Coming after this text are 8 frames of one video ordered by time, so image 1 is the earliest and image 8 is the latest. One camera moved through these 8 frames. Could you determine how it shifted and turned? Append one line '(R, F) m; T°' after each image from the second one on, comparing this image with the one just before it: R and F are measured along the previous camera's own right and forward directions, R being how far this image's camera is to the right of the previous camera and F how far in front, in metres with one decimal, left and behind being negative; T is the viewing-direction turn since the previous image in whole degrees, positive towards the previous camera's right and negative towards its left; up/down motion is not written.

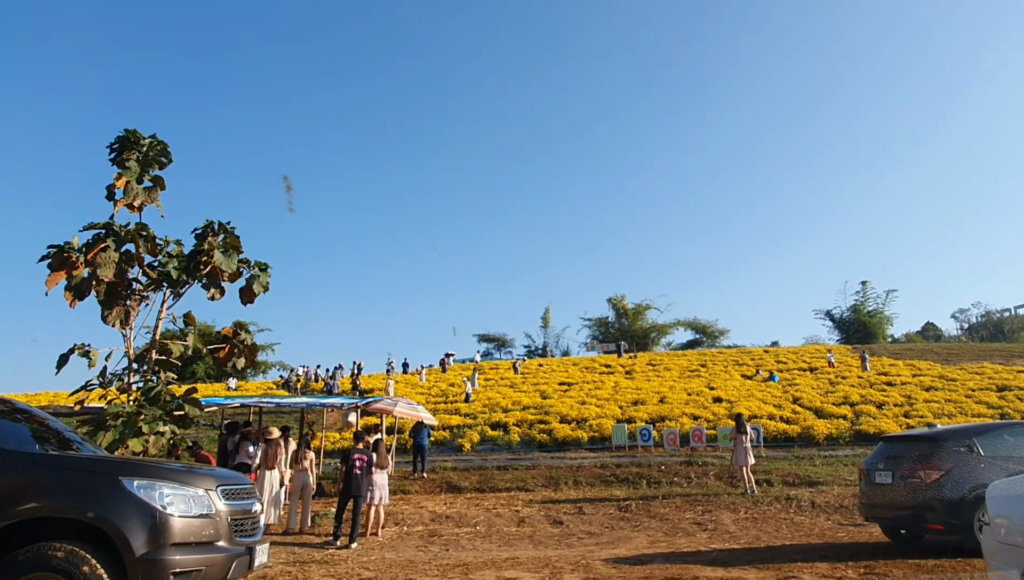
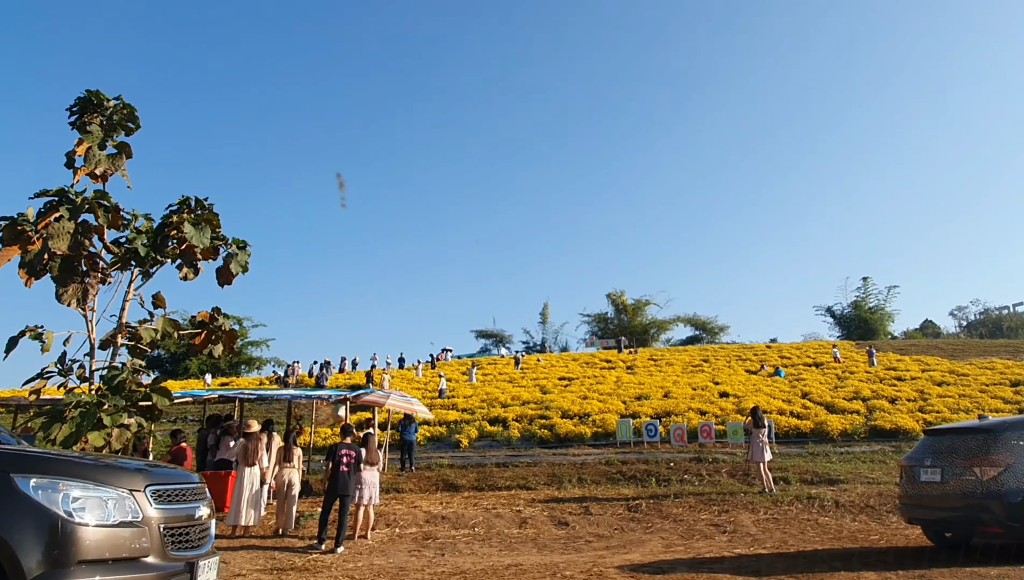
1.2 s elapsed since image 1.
(-0.1, +1.0) m; 0°
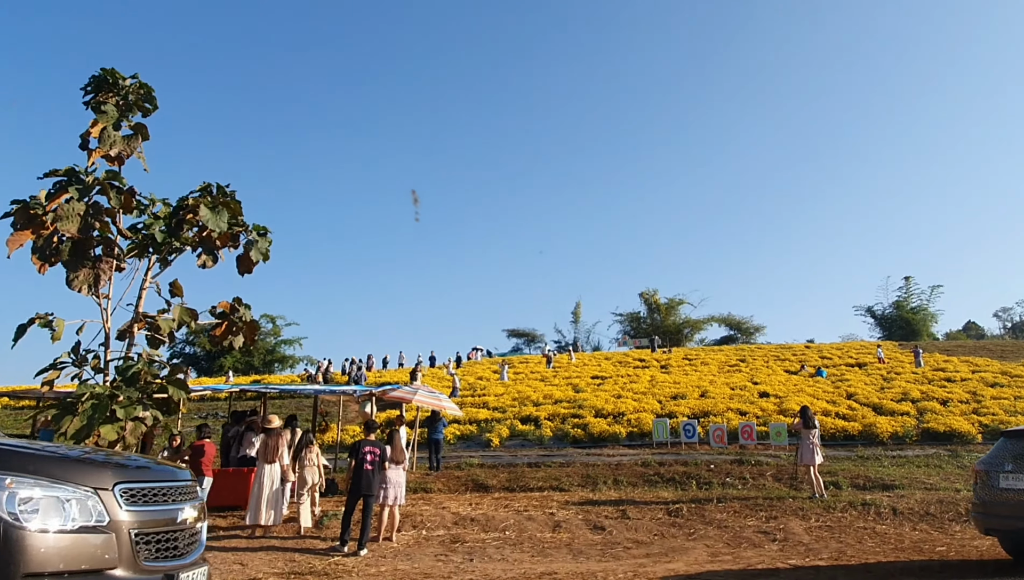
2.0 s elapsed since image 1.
(0.0, +0.6) m; -2°
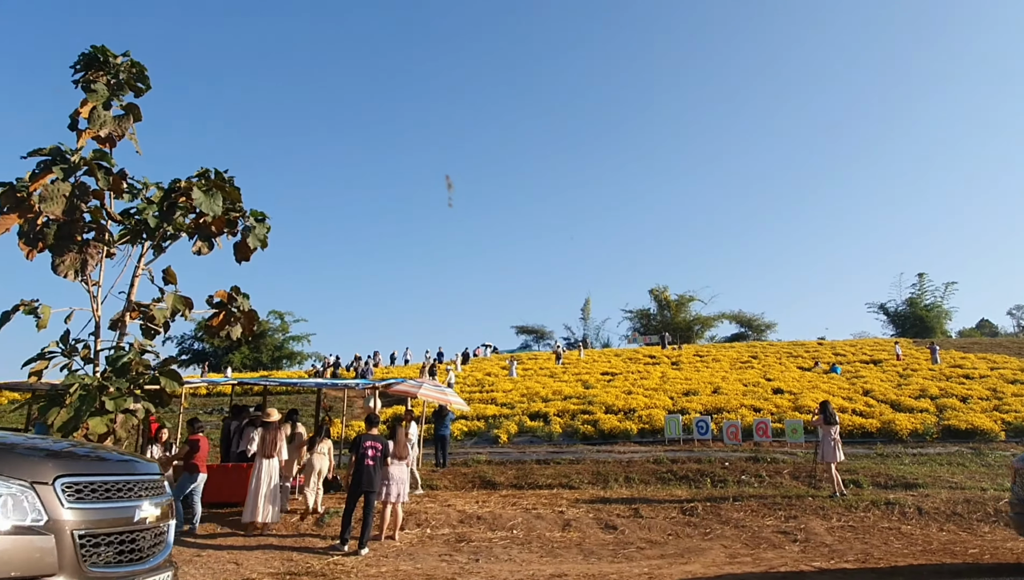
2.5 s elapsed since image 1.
(0.0, +0.4) m; -1°
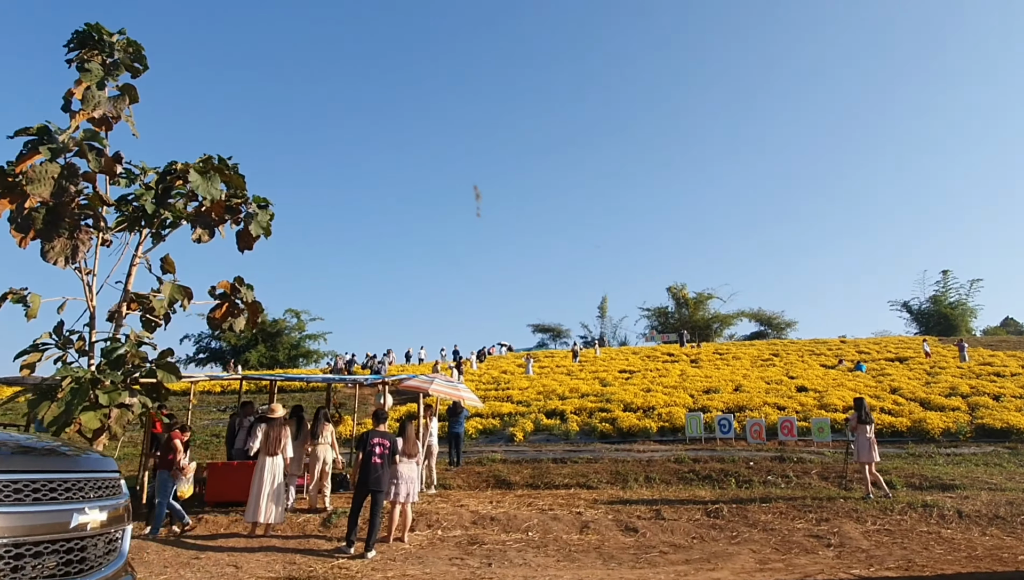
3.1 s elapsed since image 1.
(0.0, +0.5) m; -1°
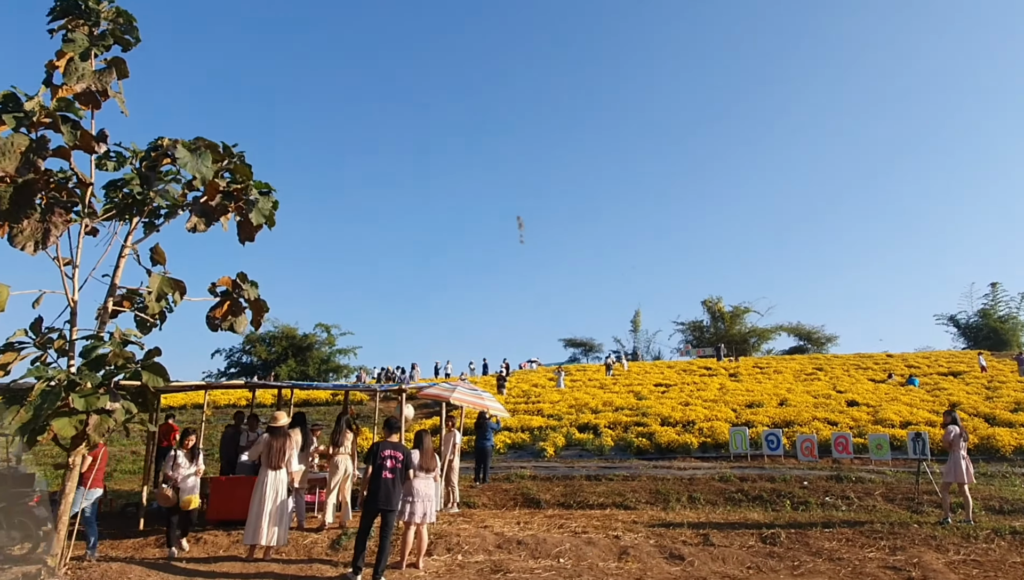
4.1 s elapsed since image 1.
(0.0, +1.0) m; -3°
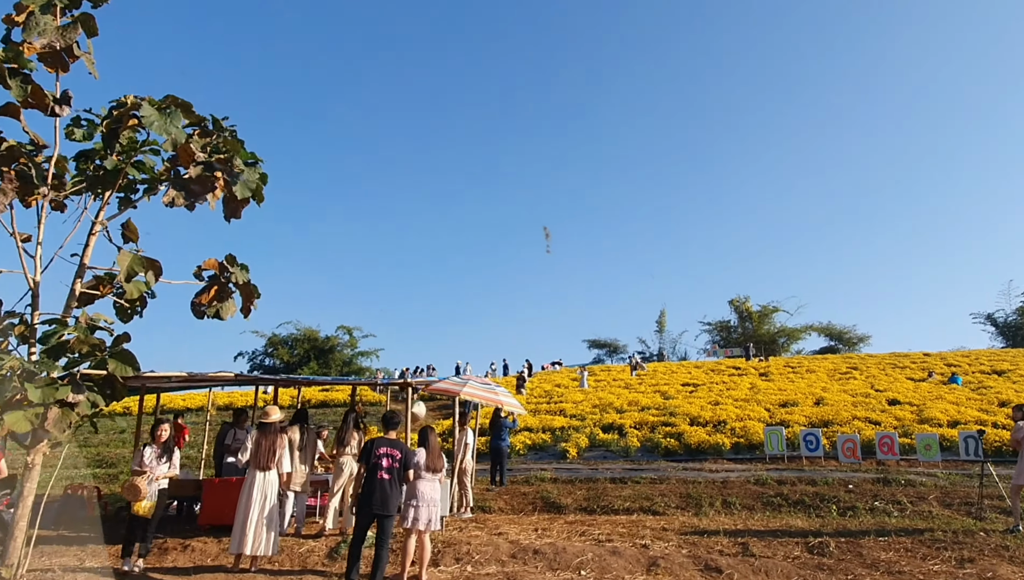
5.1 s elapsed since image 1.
(+0.1, +0.9) m; -2°
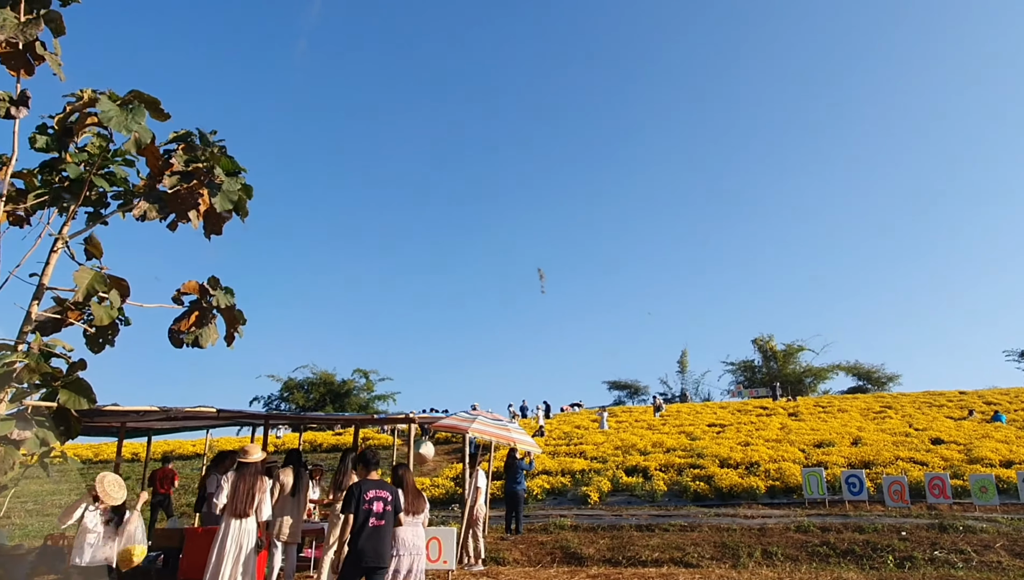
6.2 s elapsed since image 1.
(+0.1, +0.8) m; -1°
